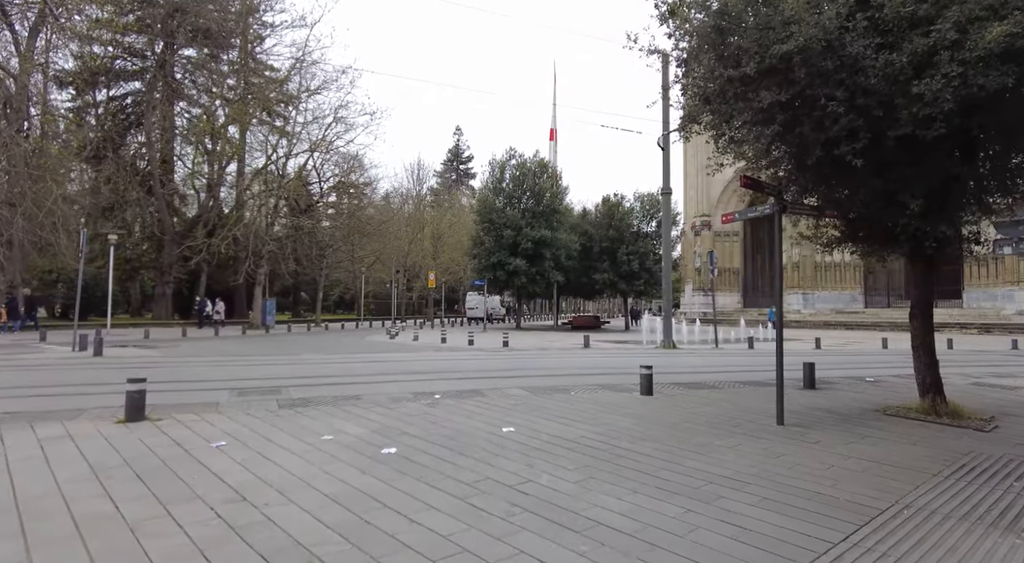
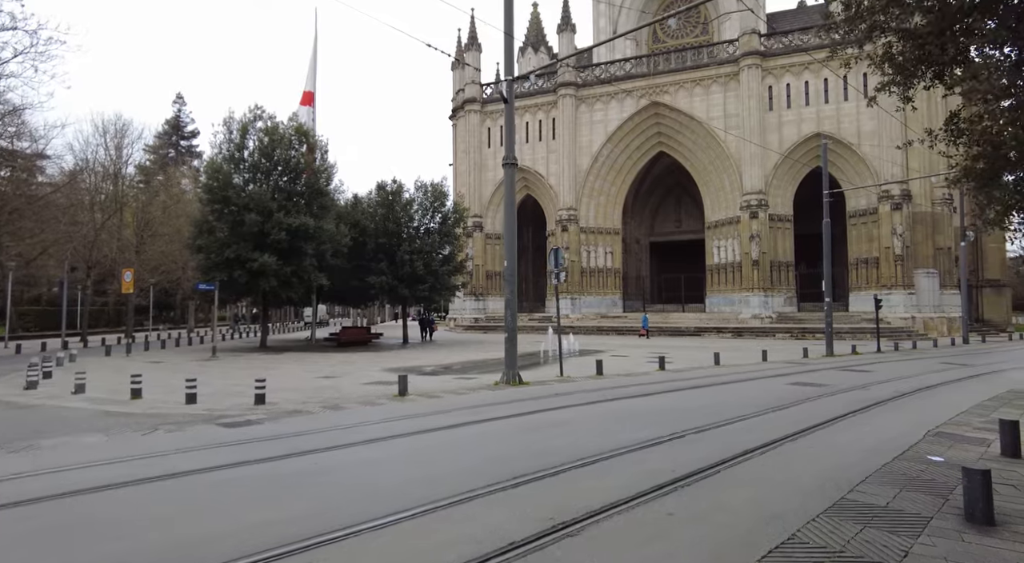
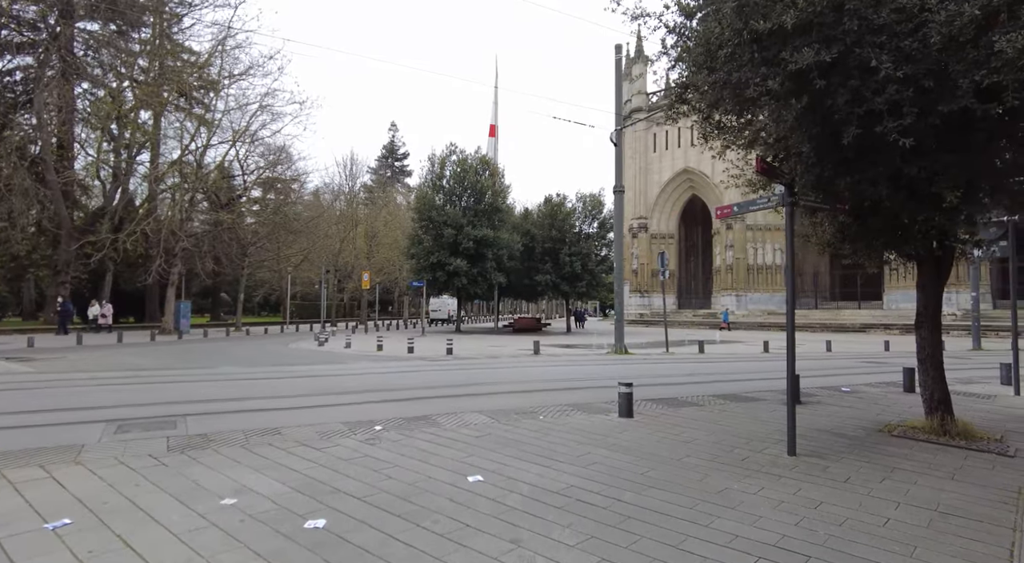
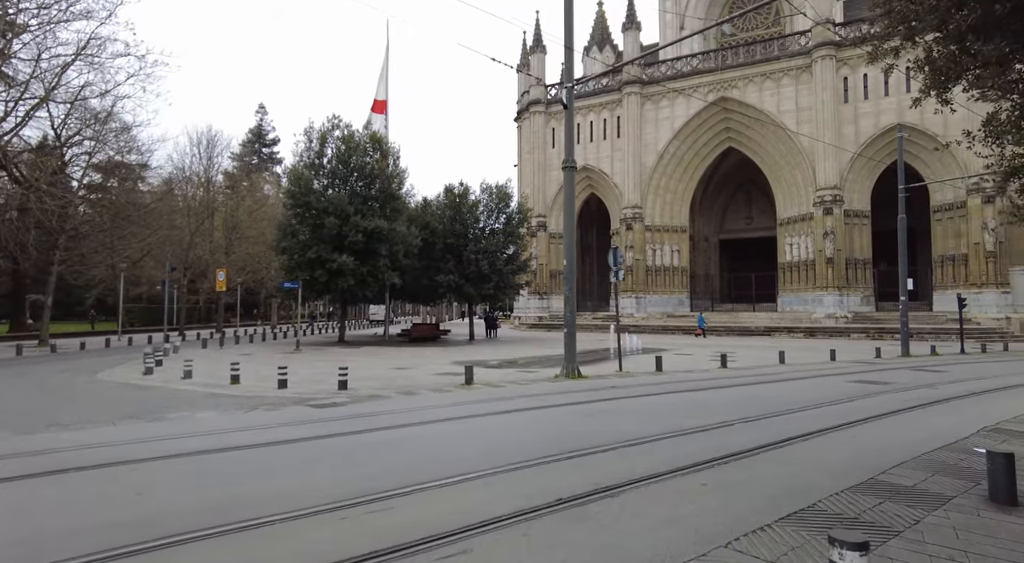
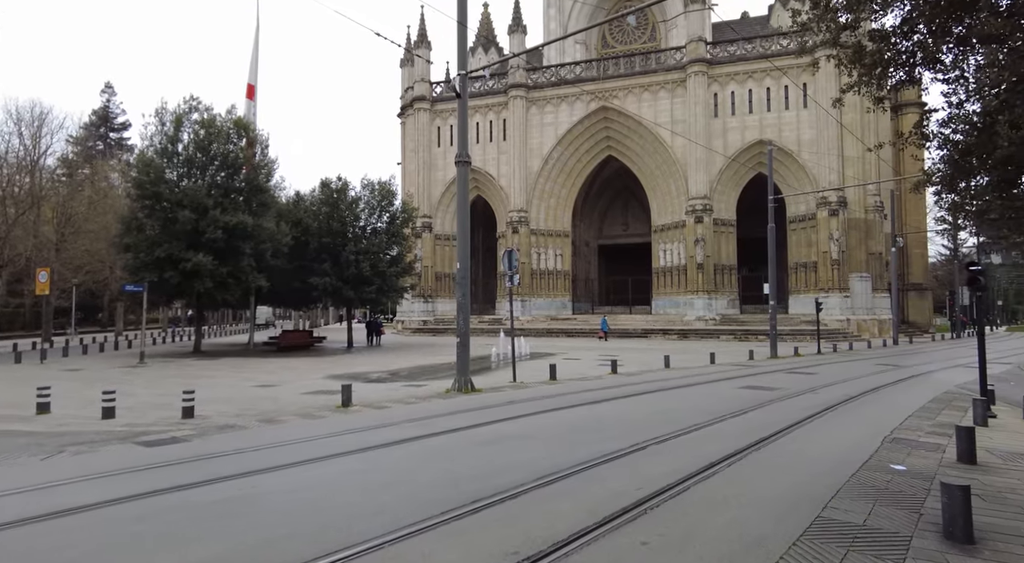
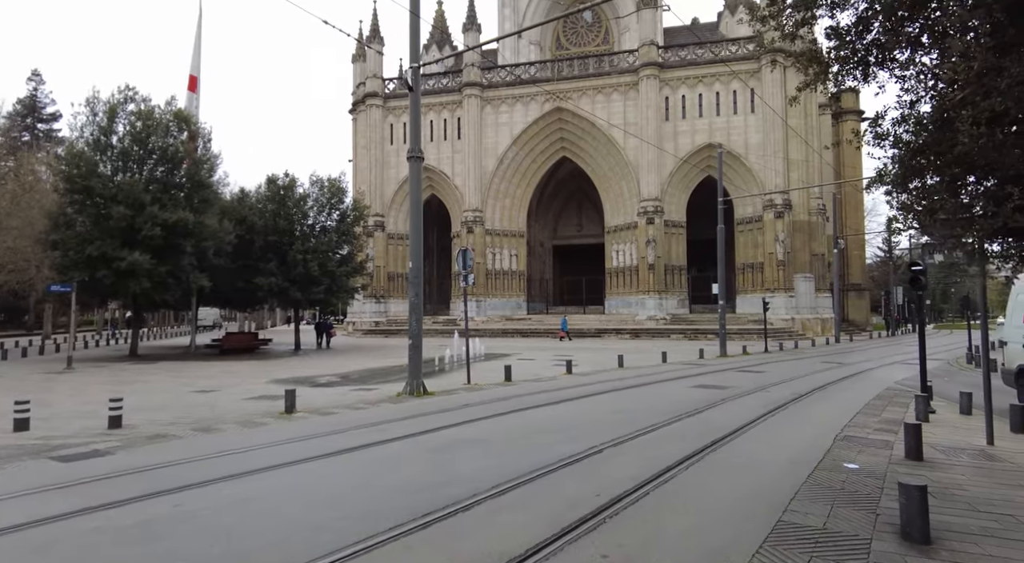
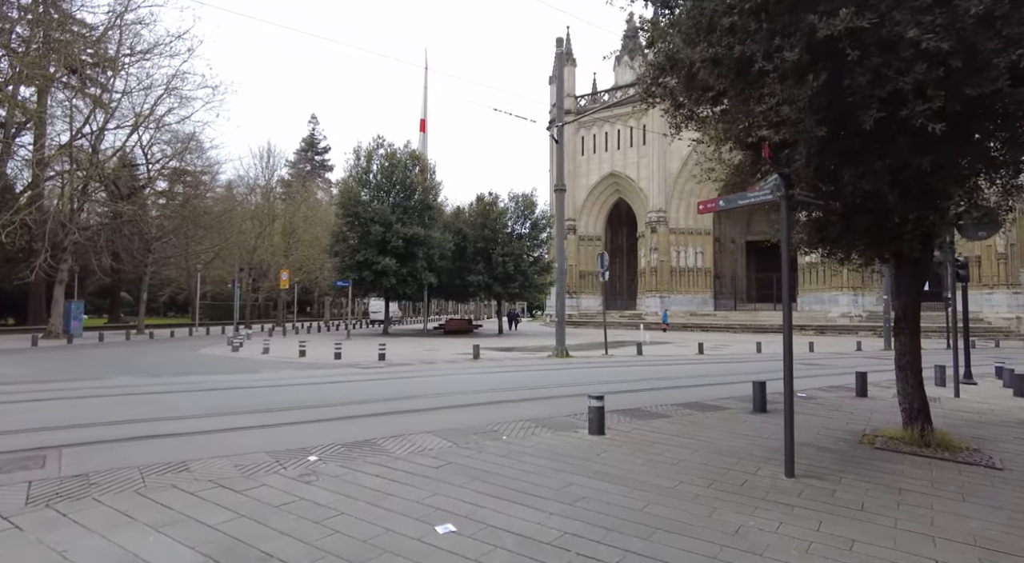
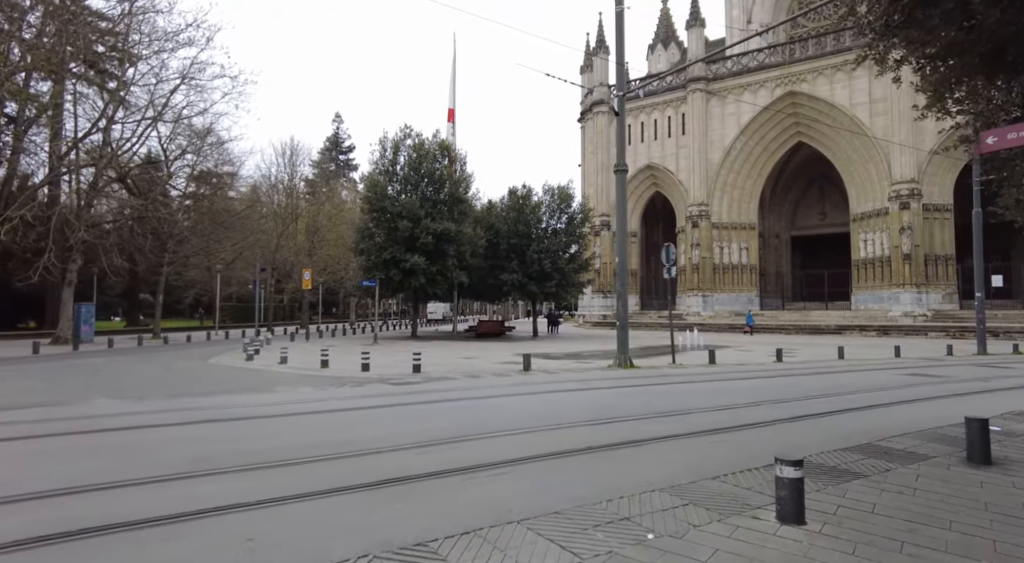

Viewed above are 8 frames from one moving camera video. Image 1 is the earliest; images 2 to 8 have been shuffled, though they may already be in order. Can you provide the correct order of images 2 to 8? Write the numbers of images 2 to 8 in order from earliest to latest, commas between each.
3, 7, 8, 4, 2, 5, 6
